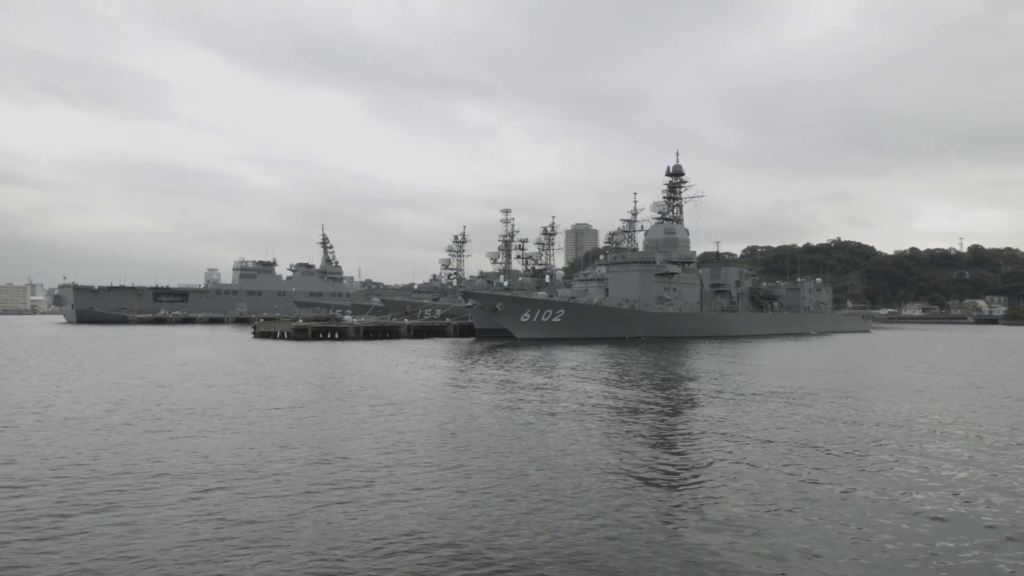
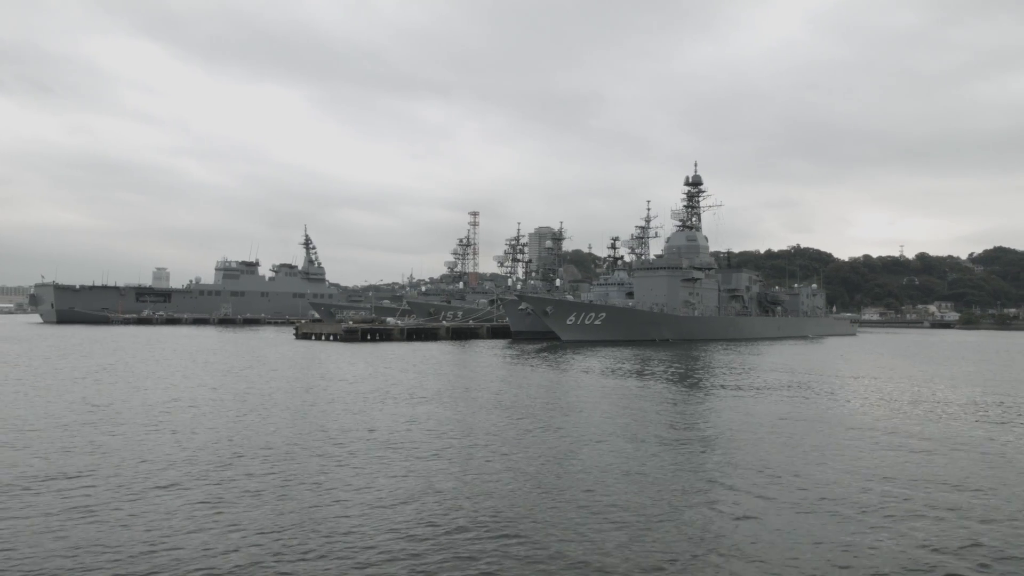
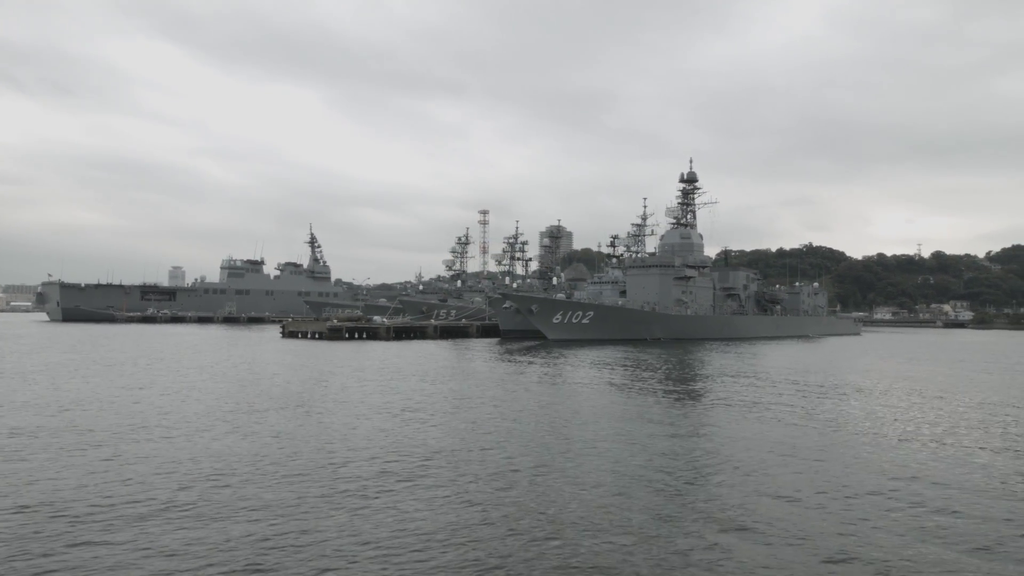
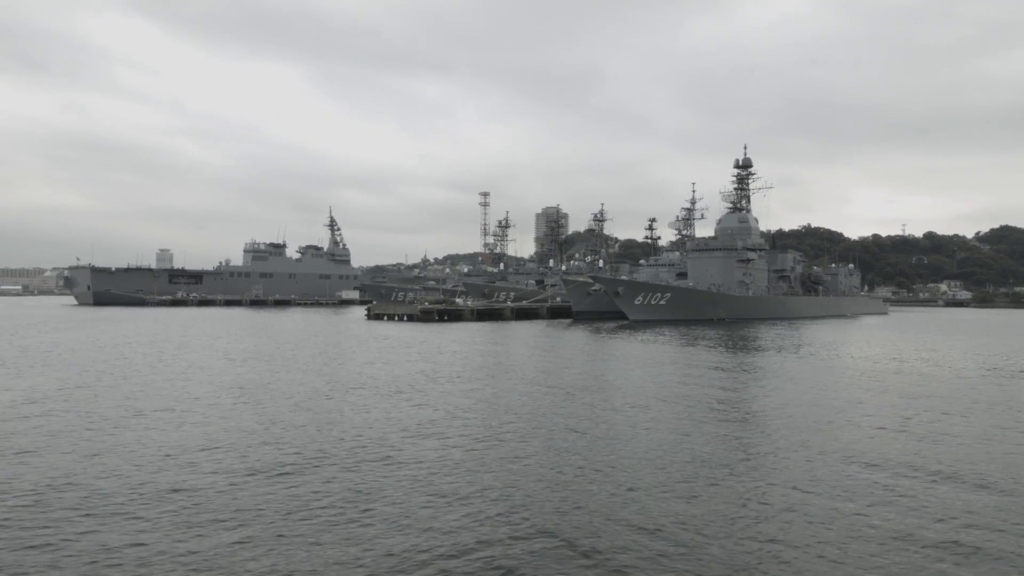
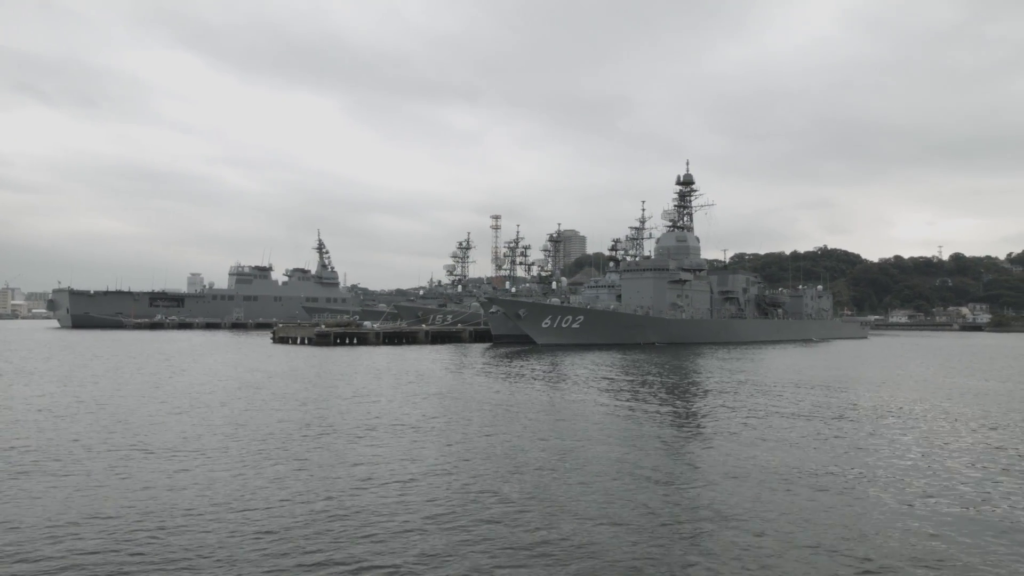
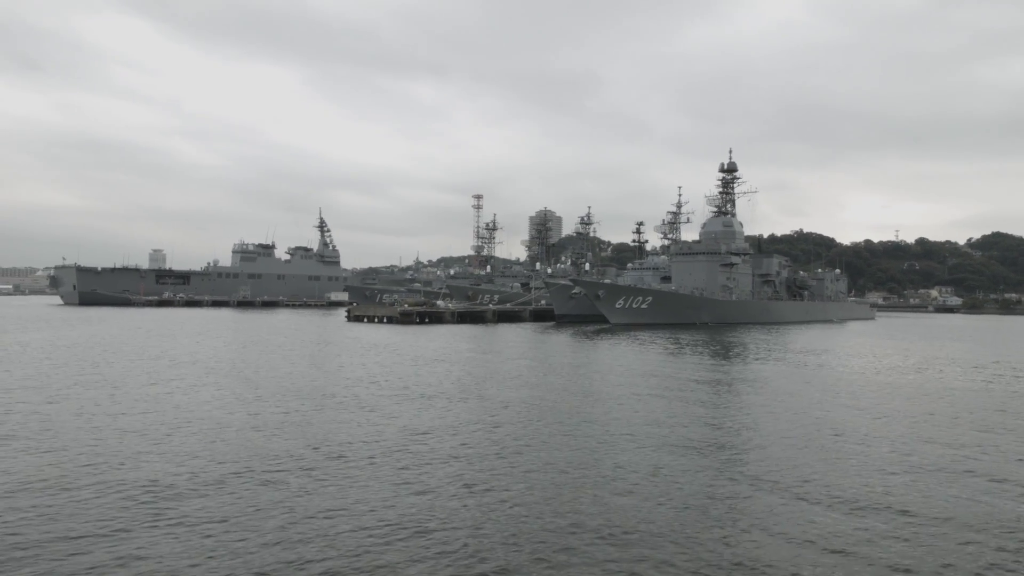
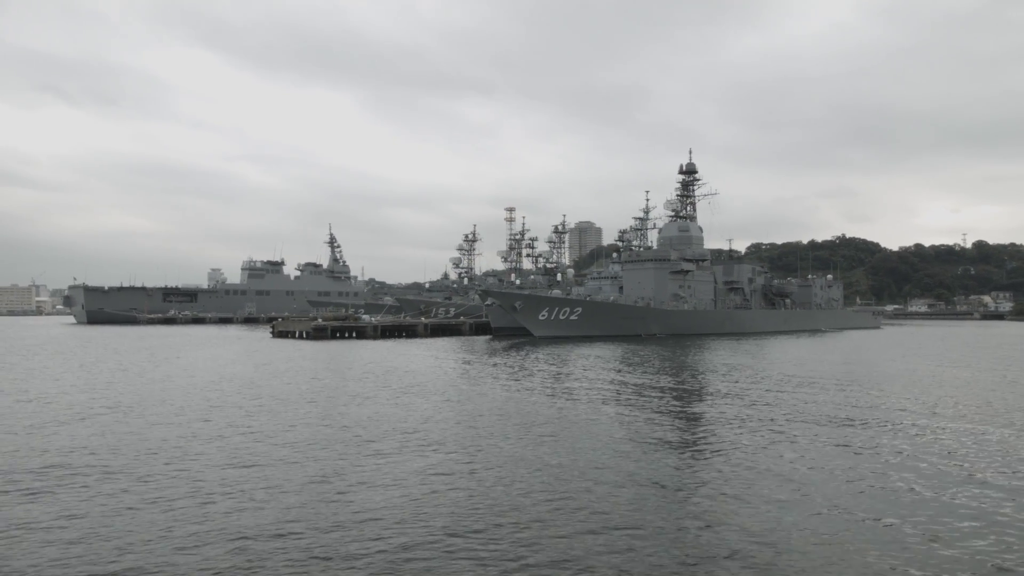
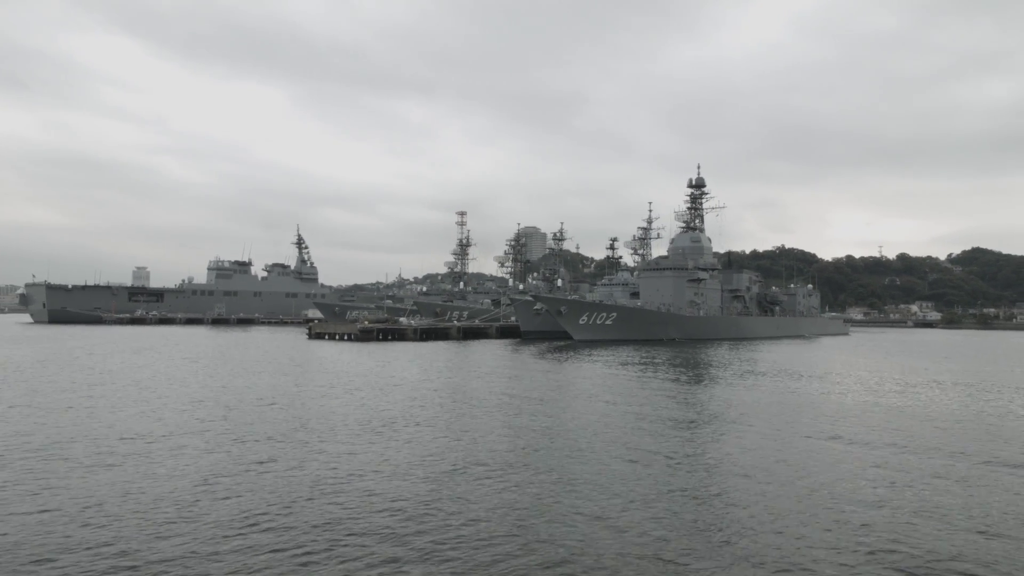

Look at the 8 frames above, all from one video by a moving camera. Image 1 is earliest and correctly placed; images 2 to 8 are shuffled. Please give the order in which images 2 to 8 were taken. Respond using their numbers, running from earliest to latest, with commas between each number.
7, 5, 3, 2, 8, 6, 4
